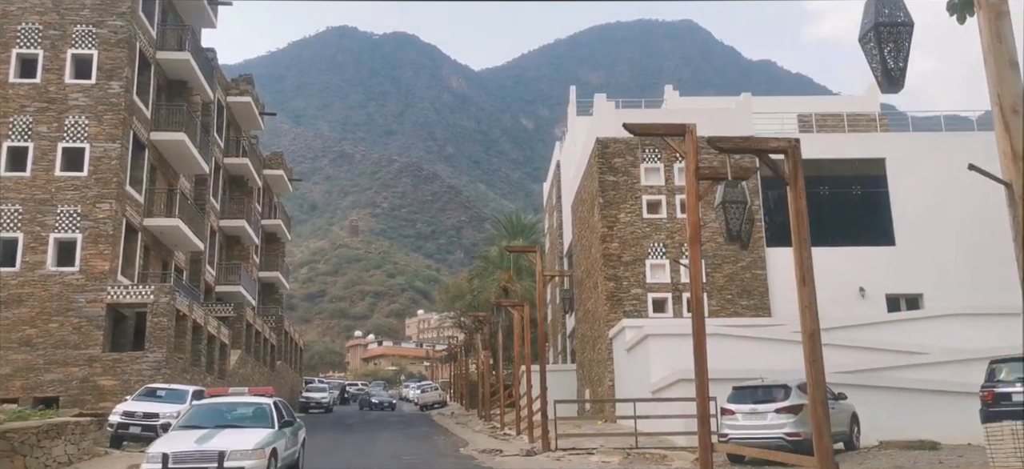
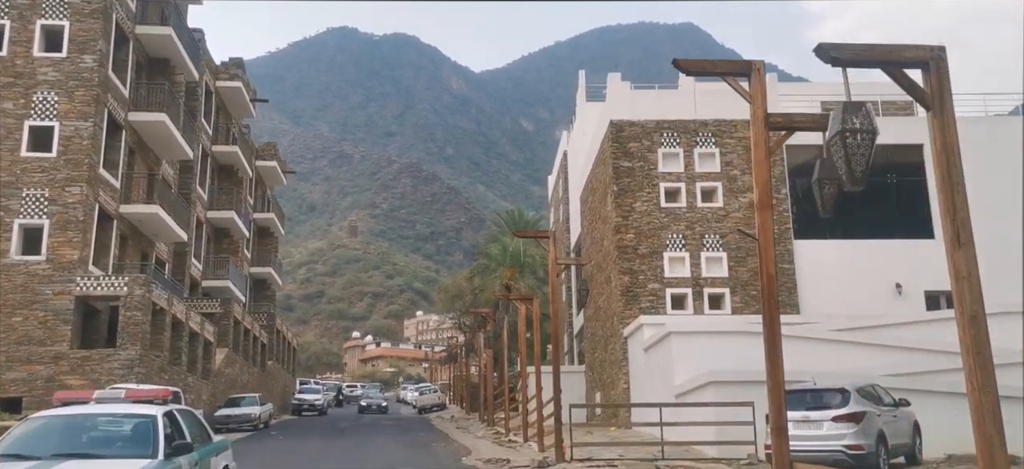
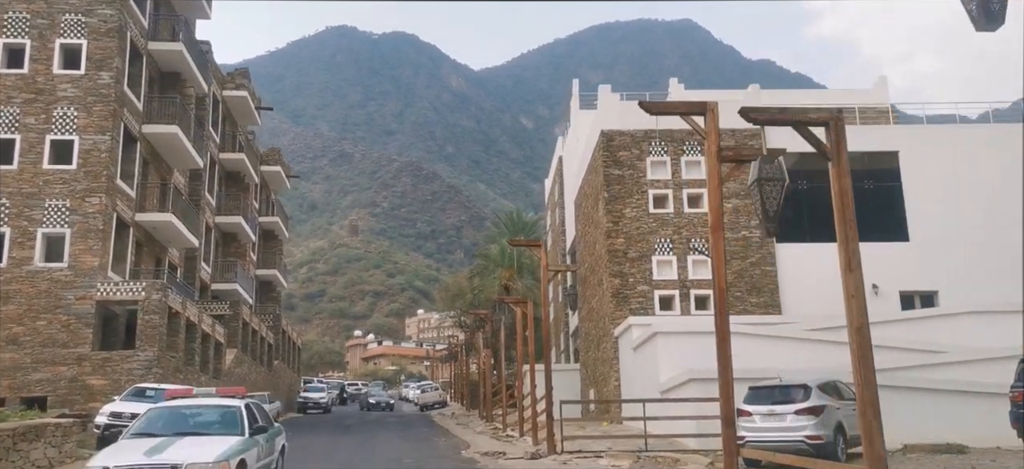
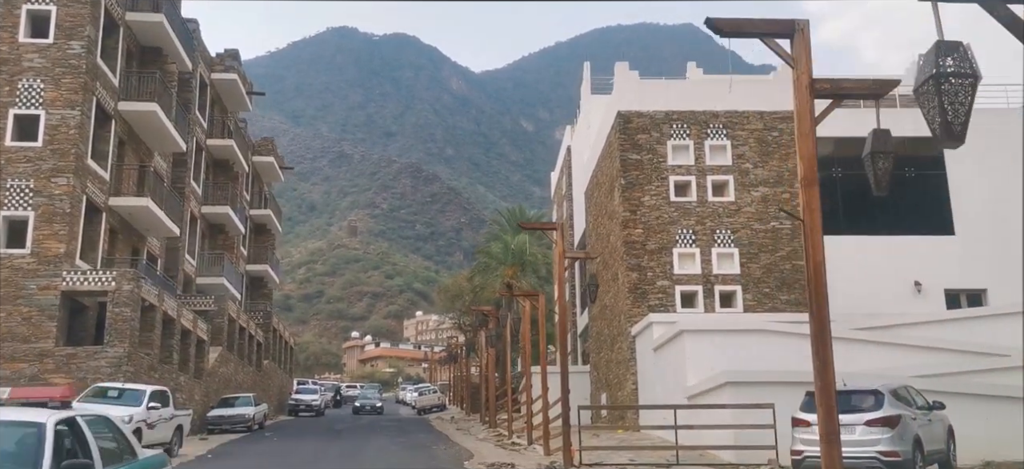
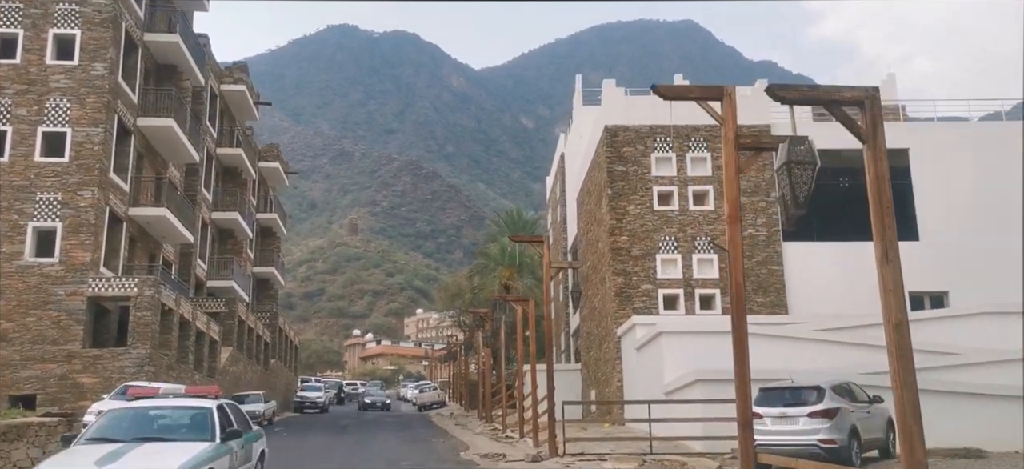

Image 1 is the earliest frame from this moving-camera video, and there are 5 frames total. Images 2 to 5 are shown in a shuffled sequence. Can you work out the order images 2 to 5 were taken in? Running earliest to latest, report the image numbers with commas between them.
3, 5, 2, 4
